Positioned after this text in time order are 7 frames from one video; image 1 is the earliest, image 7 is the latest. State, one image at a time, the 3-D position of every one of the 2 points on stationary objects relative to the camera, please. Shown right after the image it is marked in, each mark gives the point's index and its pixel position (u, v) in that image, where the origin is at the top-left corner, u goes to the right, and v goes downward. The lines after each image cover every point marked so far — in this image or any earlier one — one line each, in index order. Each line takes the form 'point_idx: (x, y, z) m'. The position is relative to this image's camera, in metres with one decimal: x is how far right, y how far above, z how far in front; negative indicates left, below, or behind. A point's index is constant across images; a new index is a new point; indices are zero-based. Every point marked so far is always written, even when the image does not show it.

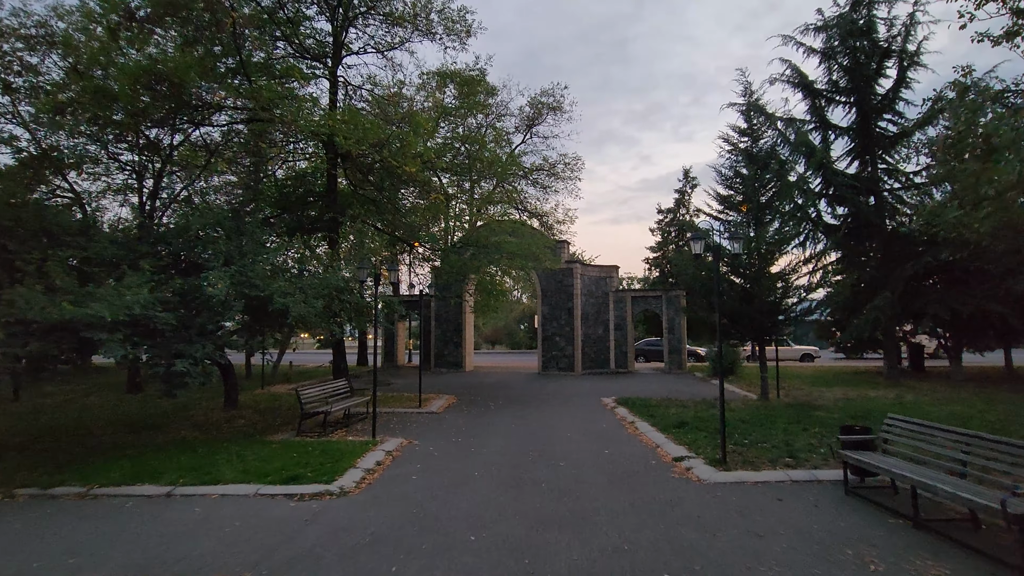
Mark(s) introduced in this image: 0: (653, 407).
0: (+3.1, -2.6, +11.3) m
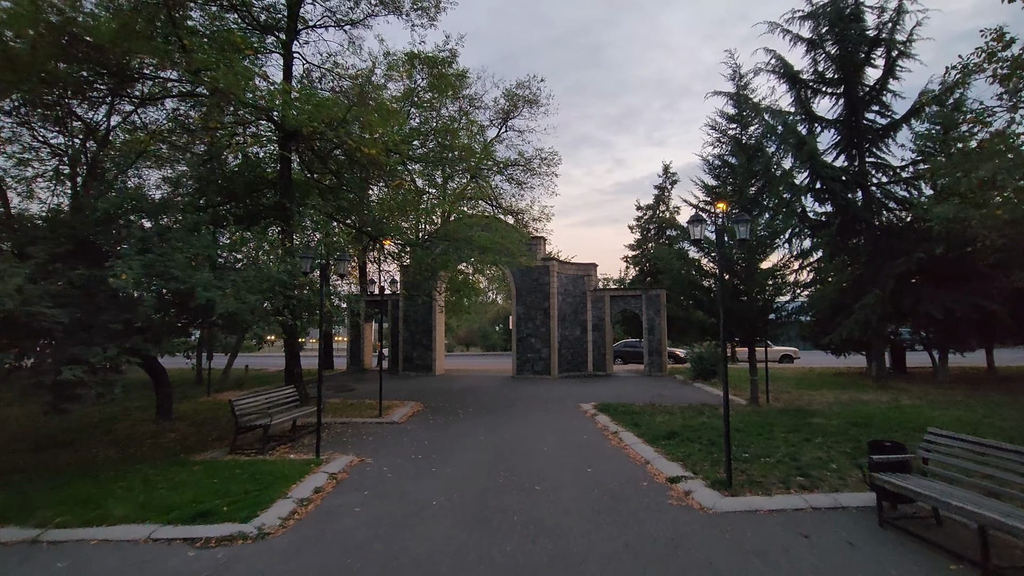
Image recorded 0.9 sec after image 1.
0: (+2.5, -2.5, +10.3) m
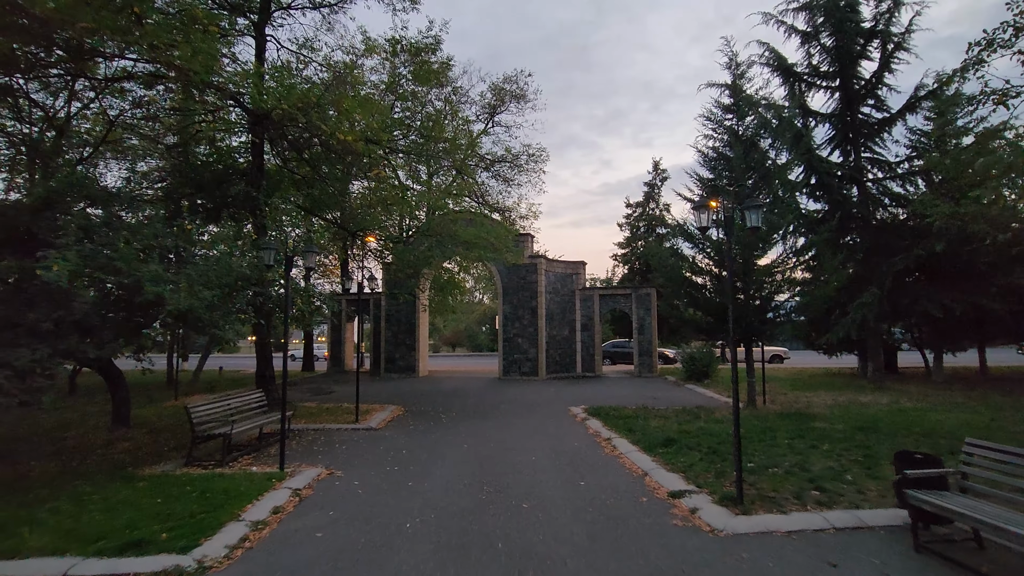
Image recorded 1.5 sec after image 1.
0: (+2.2, -2.5, +9.8) m
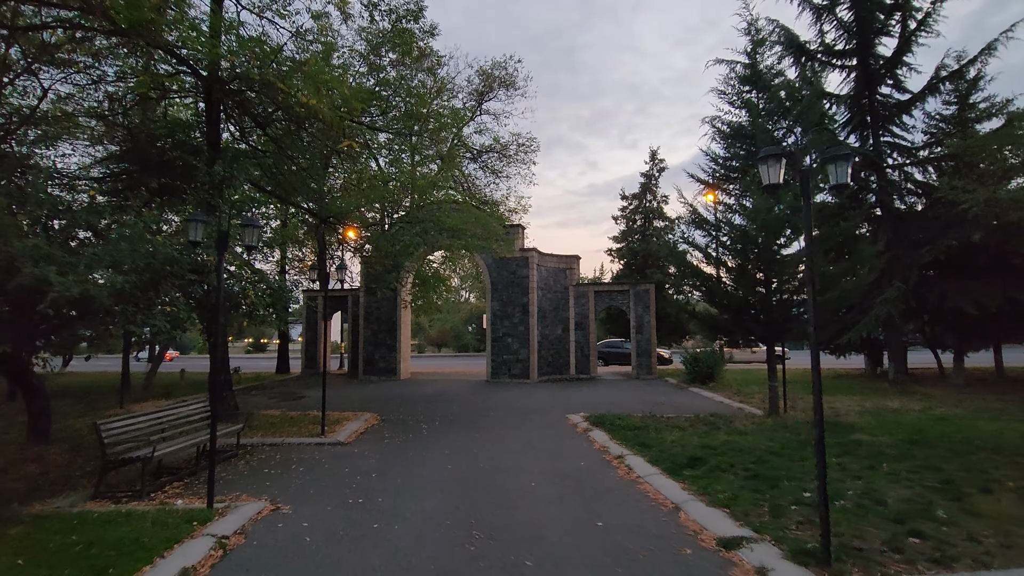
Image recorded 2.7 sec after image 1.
0: (+2.1, -2.3, +8.5) m
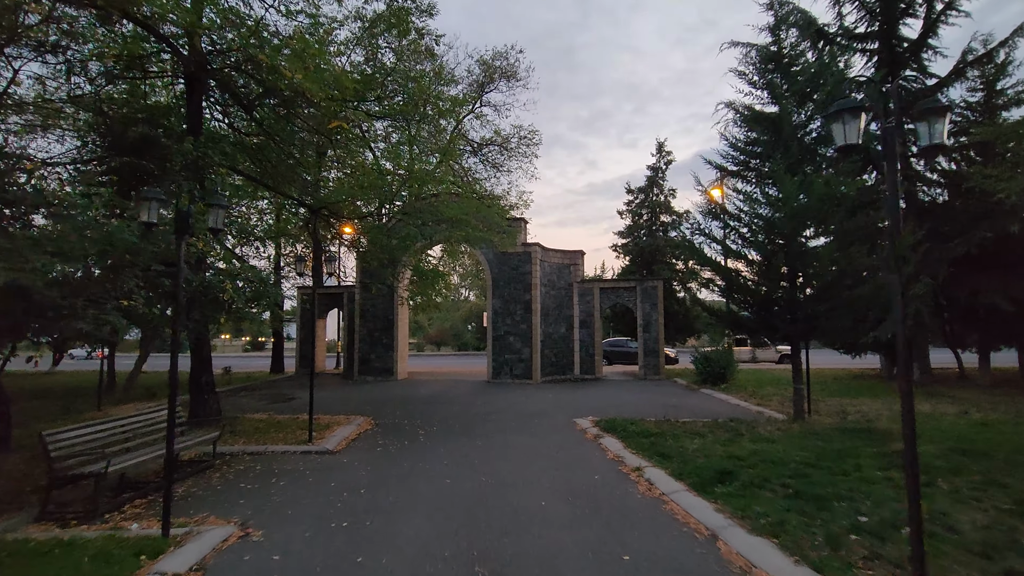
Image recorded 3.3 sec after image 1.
0: (+2.2, -2.2, +7.7) m
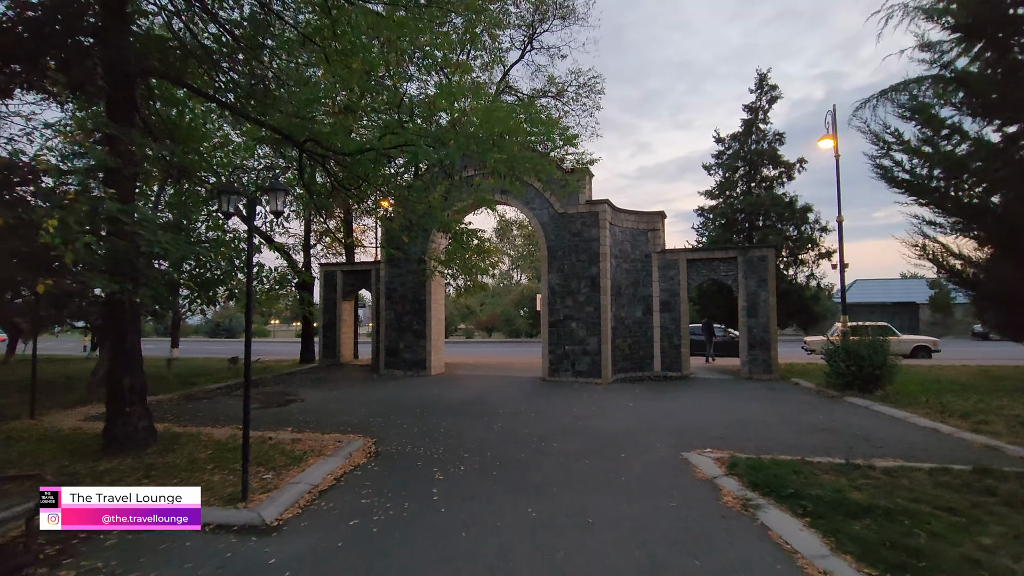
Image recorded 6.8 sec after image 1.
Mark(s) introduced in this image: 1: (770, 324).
0: (+2.8, -1.8, +3.8) m
1: (+6.5, -0.9, +13.2) m
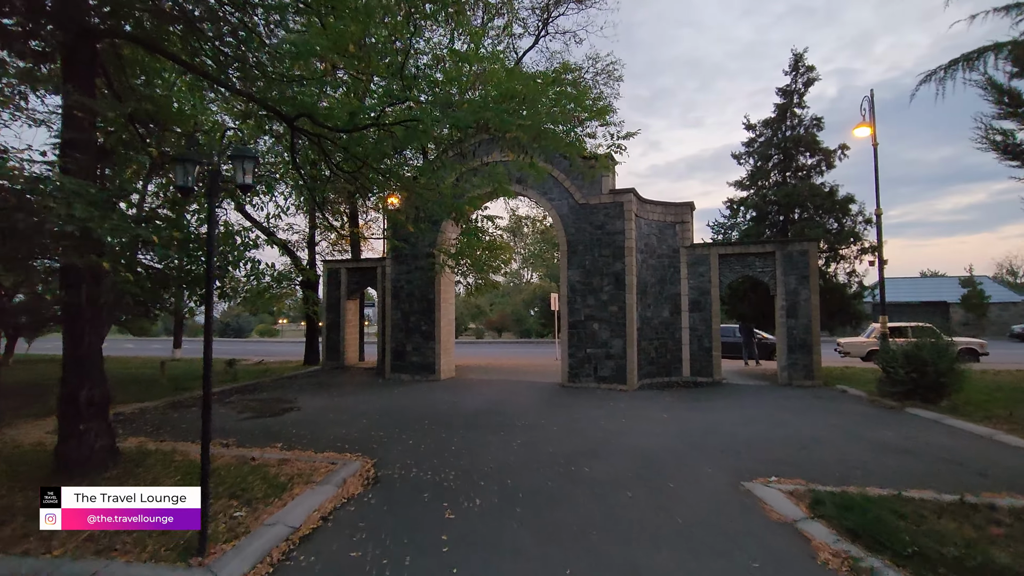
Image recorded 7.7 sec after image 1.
0: (+3.0, -1.7, +2.7) m
1: (+6.9, -0.9, +12.0) m
